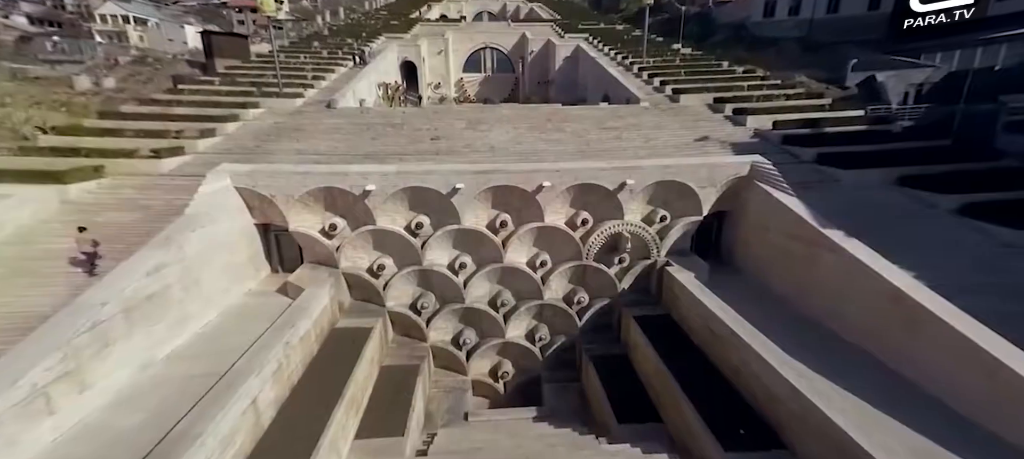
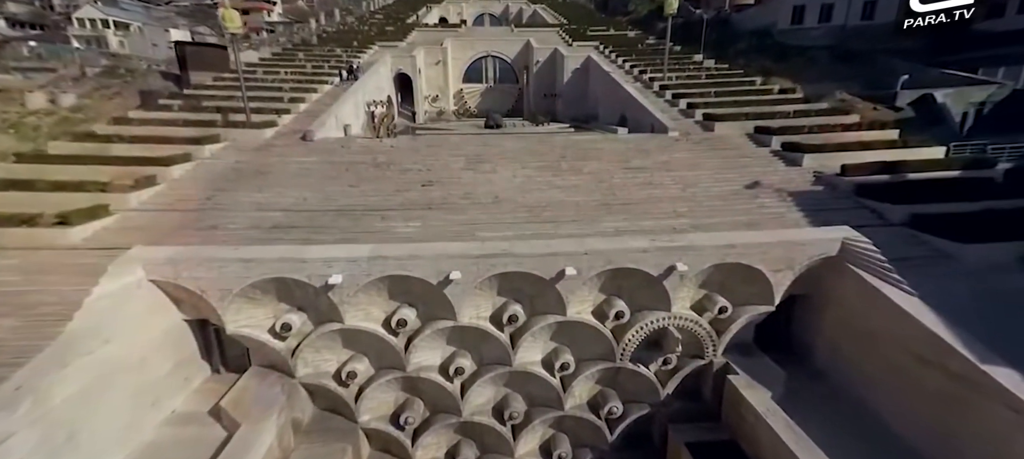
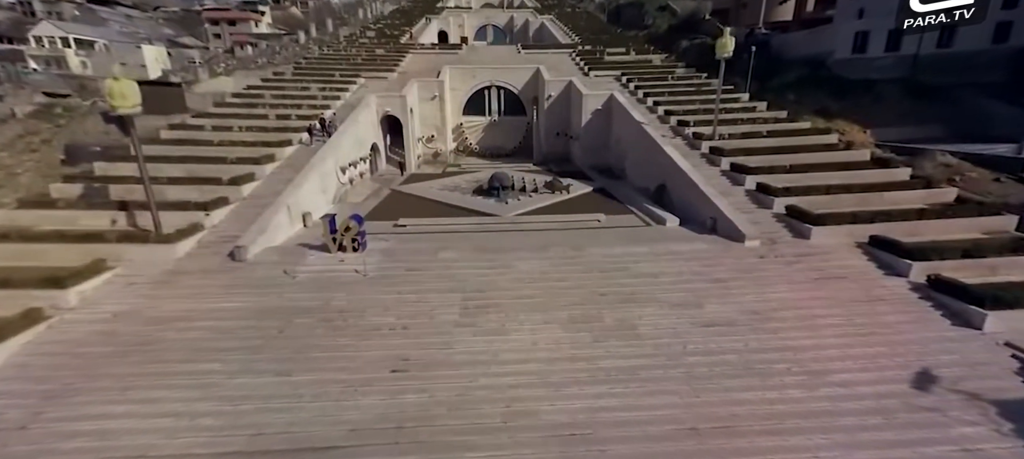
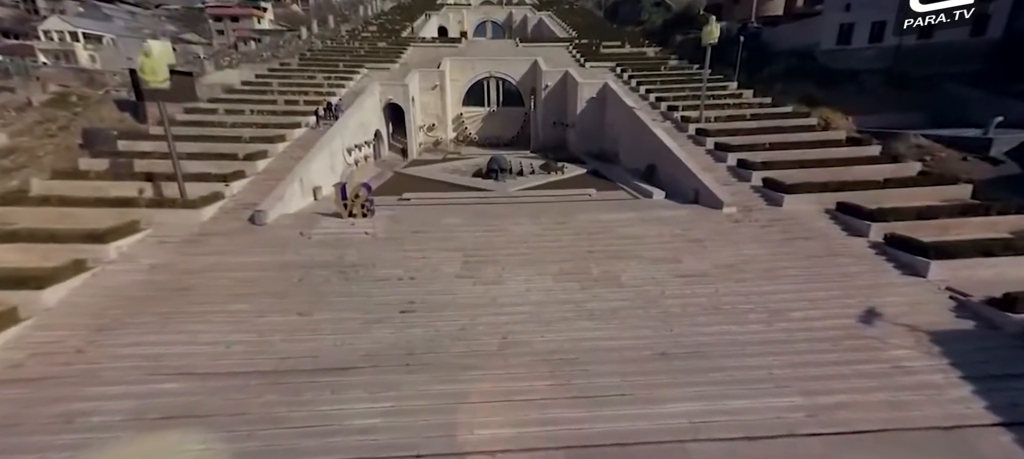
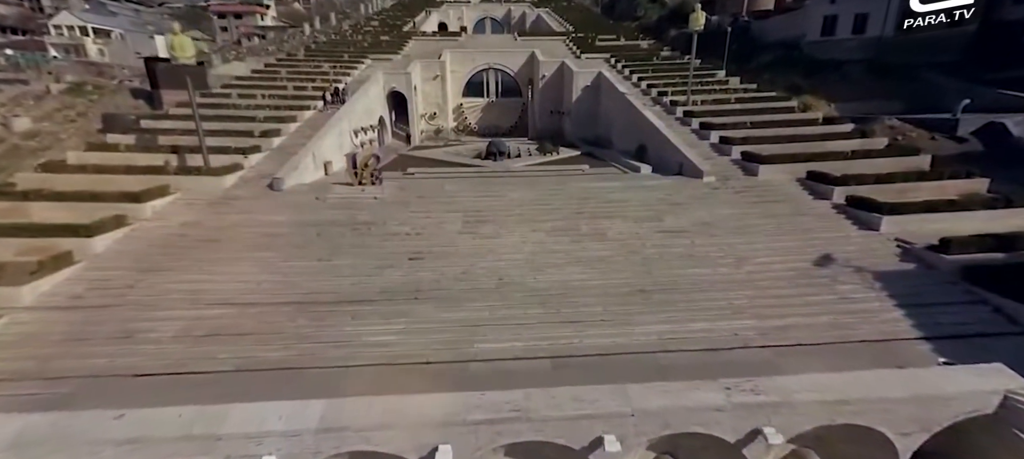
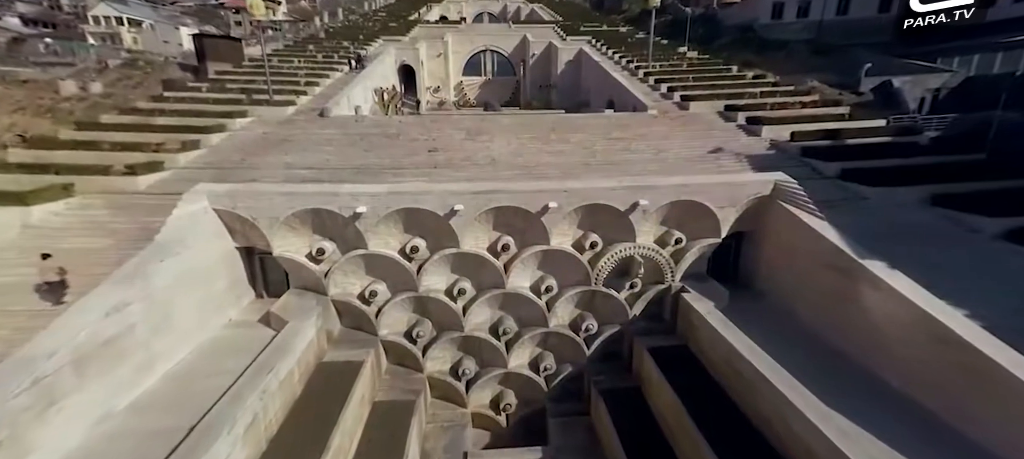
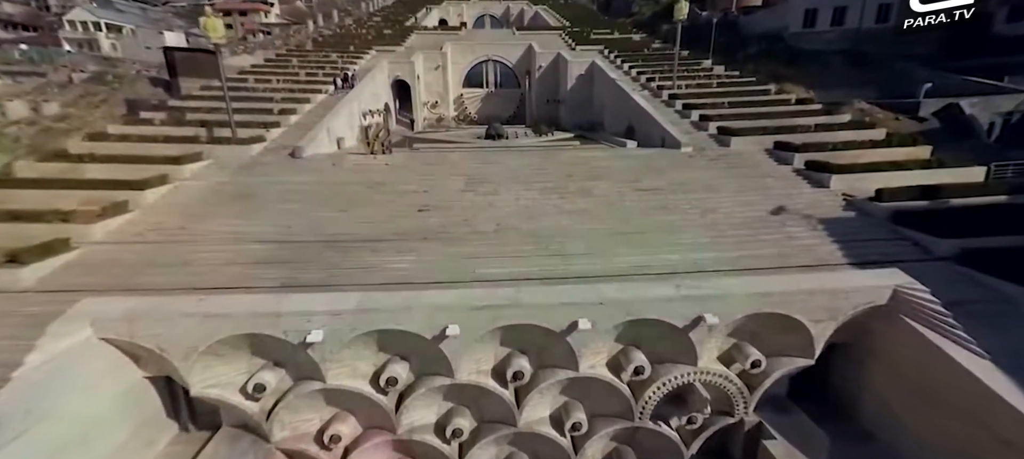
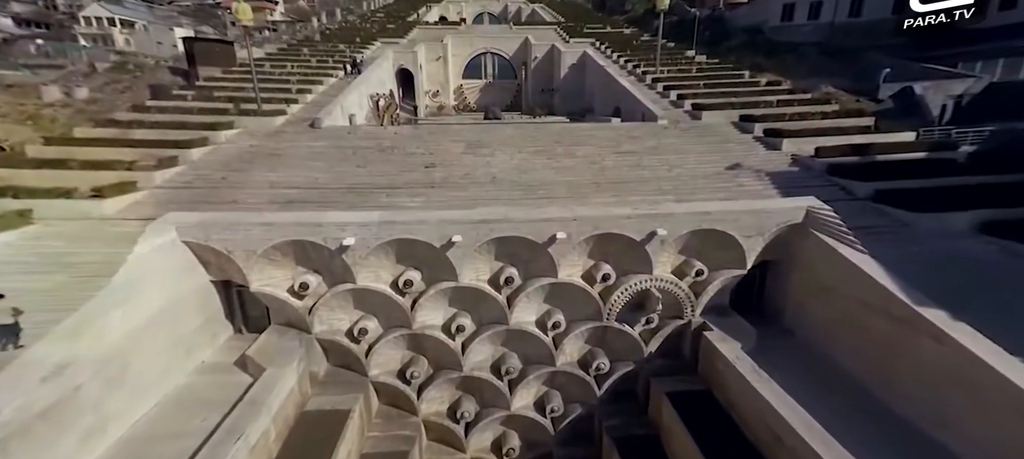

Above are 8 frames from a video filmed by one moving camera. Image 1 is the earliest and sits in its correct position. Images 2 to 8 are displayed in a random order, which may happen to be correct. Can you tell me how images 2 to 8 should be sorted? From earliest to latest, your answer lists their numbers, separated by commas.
6, 8, 2, 7, 5, 4, 3
